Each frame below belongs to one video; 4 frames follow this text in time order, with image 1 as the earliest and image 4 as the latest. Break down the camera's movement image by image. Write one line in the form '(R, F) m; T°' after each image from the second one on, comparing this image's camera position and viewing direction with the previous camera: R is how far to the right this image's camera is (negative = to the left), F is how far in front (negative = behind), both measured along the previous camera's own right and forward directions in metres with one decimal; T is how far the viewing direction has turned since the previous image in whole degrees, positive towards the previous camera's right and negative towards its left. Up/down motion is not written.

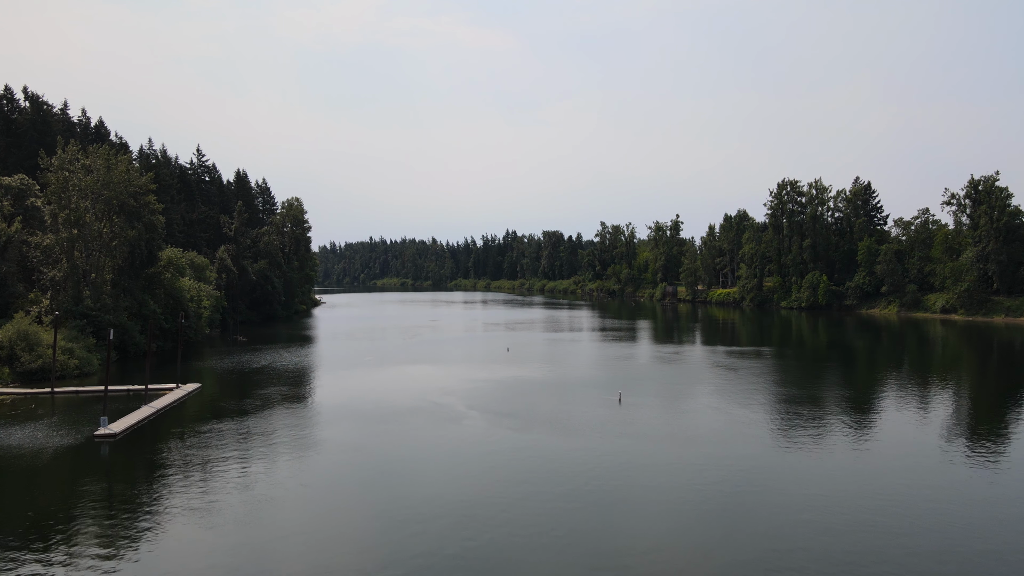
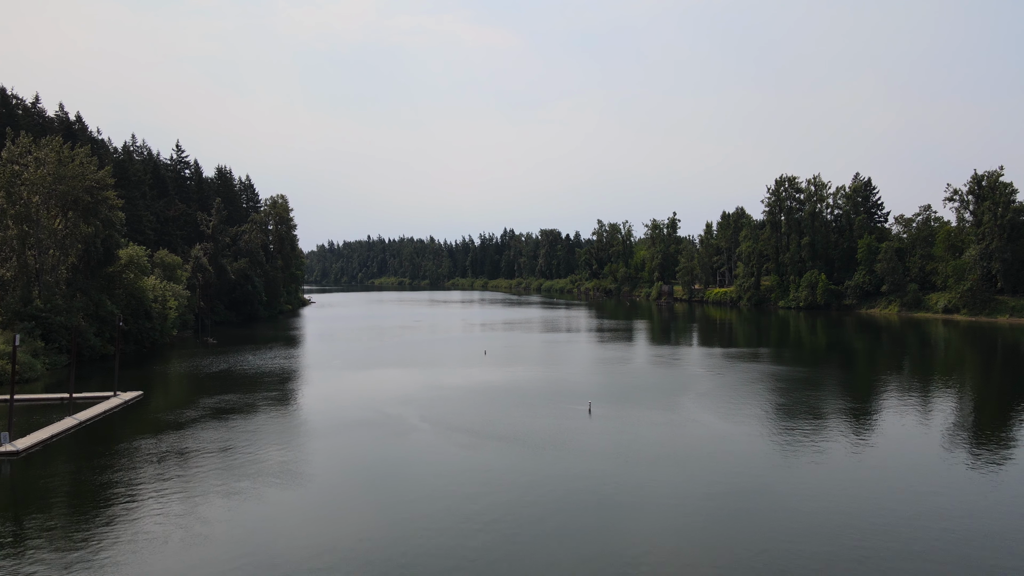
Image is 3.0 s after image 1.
(+1.4, +1.9) m; 0°
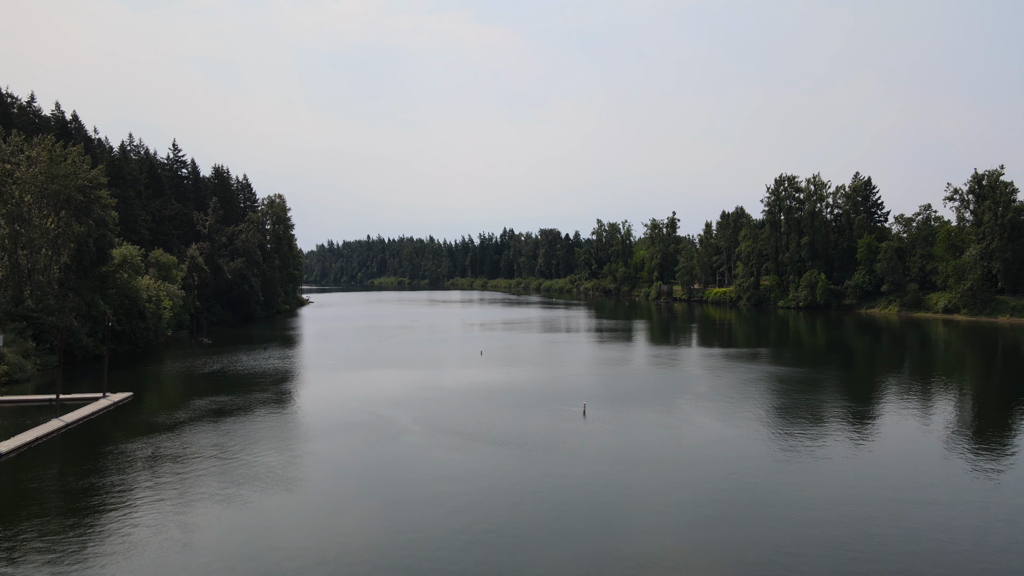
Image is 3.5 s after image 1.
(+0.2, +0.3) m; 0°
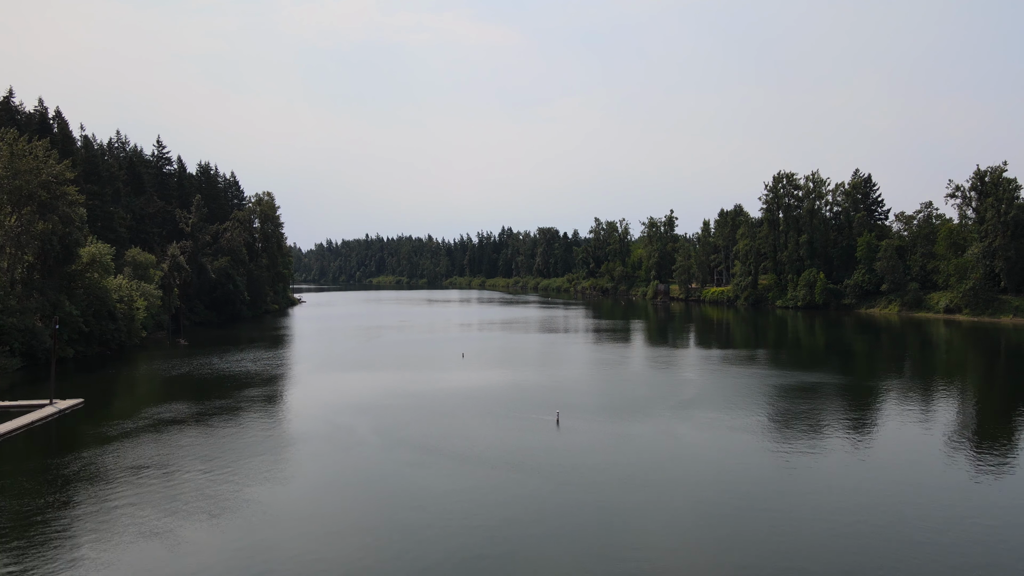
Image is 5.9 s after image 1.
(+1.0, +1.4) m; 0°
